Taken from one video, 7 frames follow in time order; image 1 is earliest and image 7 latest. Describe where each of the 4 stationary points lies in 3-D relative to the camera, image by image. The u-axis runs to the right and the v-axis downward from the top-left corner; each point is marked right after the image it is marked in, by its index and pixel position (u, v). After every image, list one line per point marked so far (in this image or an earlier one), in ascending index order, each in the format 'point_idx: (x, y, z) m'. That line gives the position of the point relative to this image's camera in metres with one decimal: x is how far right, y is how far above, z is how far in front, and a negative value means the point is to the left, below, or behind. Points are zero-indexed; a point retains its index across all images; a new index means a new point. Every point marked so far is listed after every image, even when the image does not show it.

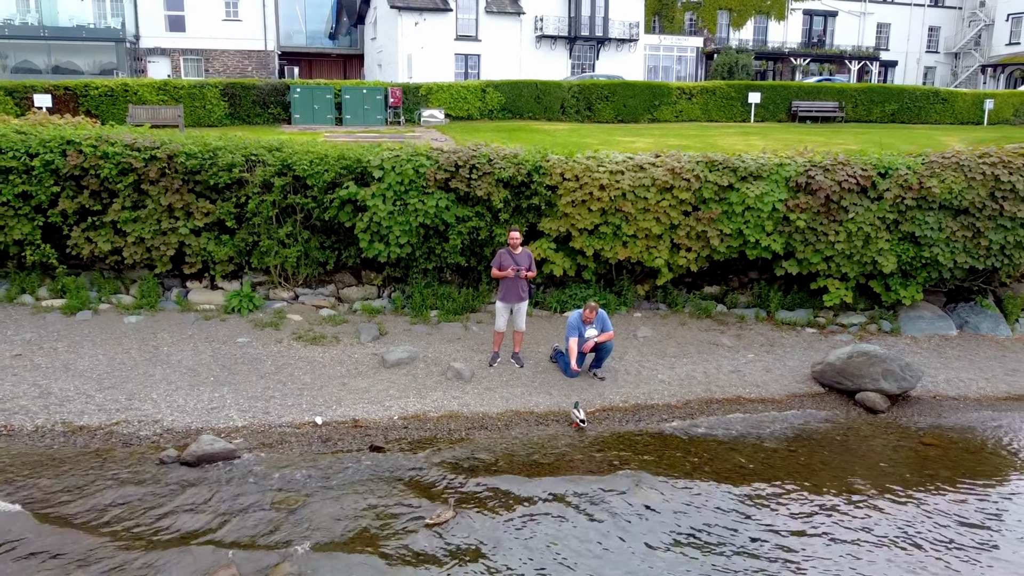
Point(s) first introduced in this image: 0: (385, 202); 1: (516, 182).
0: (-1.6, +1.1, +10.2) m
1: (0.0, +1.3, +10.4) m
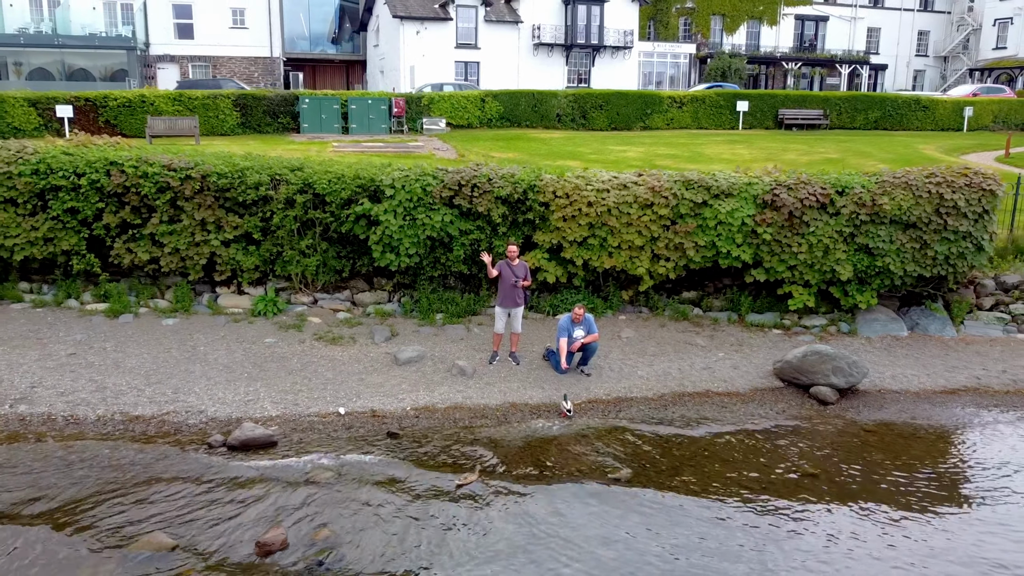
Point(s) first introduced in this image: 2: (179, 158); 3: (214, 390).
0: (-1.6, +1.0, +11.4) m
1: (0.0, +1.2, +11.6) m
2: (-4.8, +1.9, +11.9) m
3: (-3.4, -1.2, +9.4) m
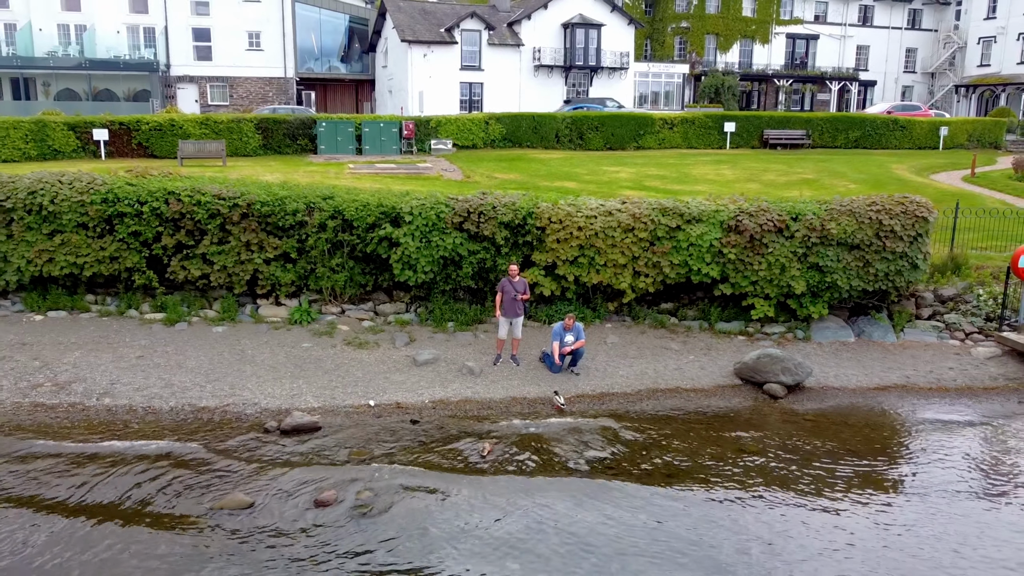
0: (-1.6, +0.8, +13.2) m
1: (0.0, +1.0, +13.4) m
2: (-4.8, +1.7, +13.7) m
3: (-3.4, -1.3, +11.2) m
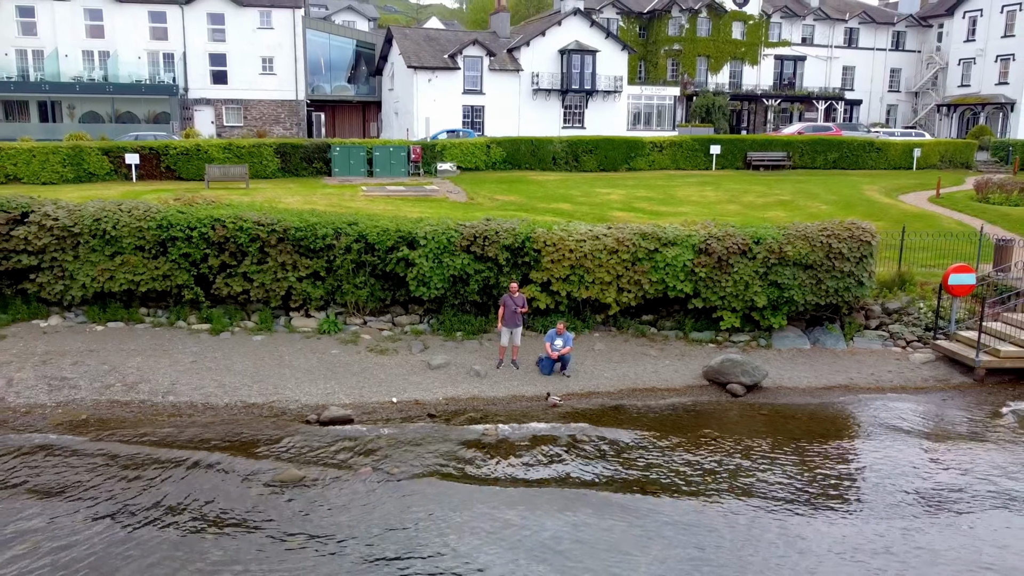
0: (-1.6, +0.5, +15.3) m
1: (0.0, +0.8, +15.4) m
2: (-4.8, +1.4, +15.8) m
3: (-3.4, -1.6, +13.2) m
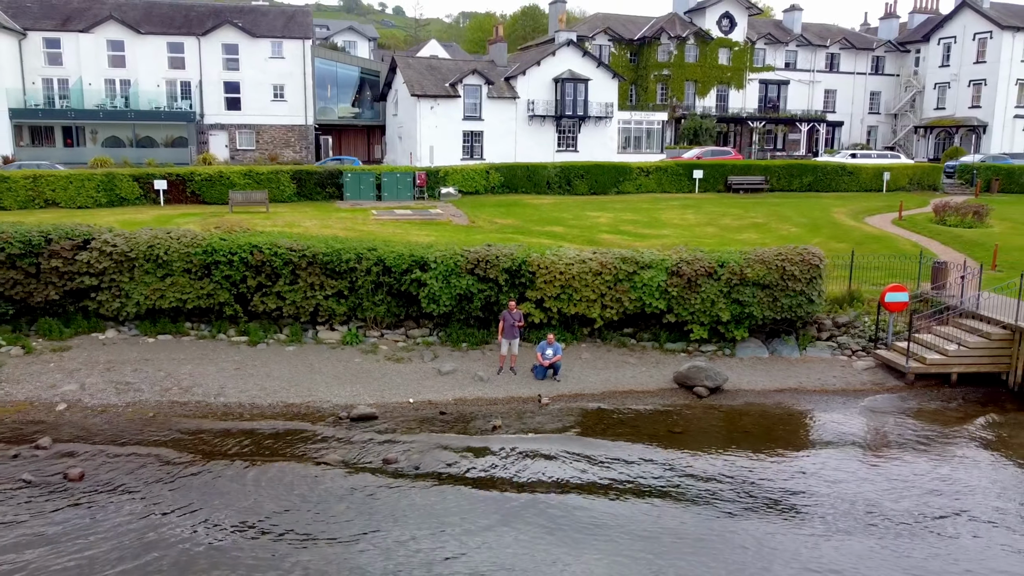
0: (-1.6, +0.2, +17.6) m
1: (0.0, +0.4, +17.8) m
2: (-4.8, +1.0, +18.1) m
3: (-3.4, -1.9, +15.5) m
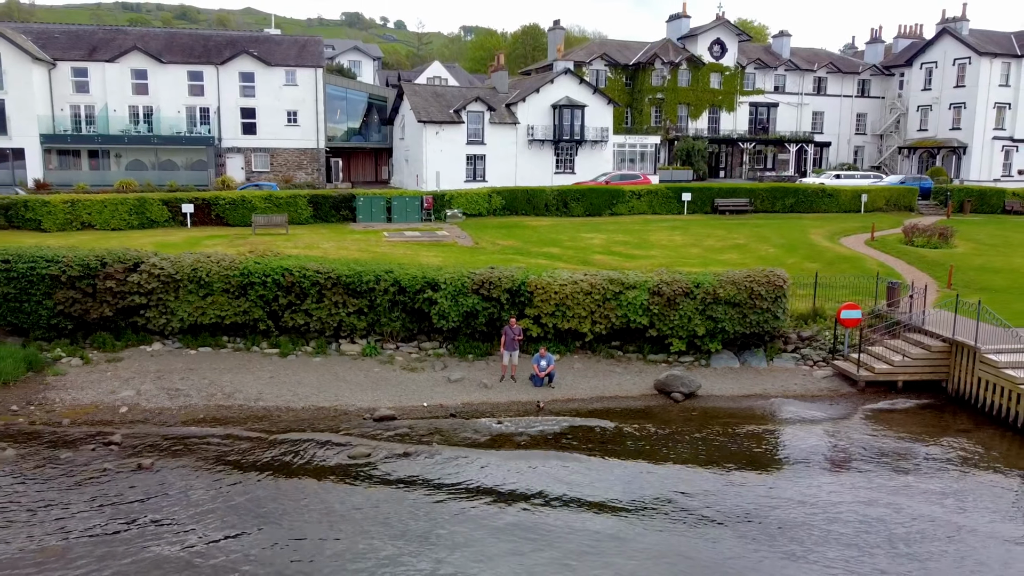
0: (-1.6, -0.3, +20.0) m
1: (0.0, 0.0, +20.2) m
2: (-4.8, +0.6, +20.5) m
3: (-3.4, -2.3, +17.8) m
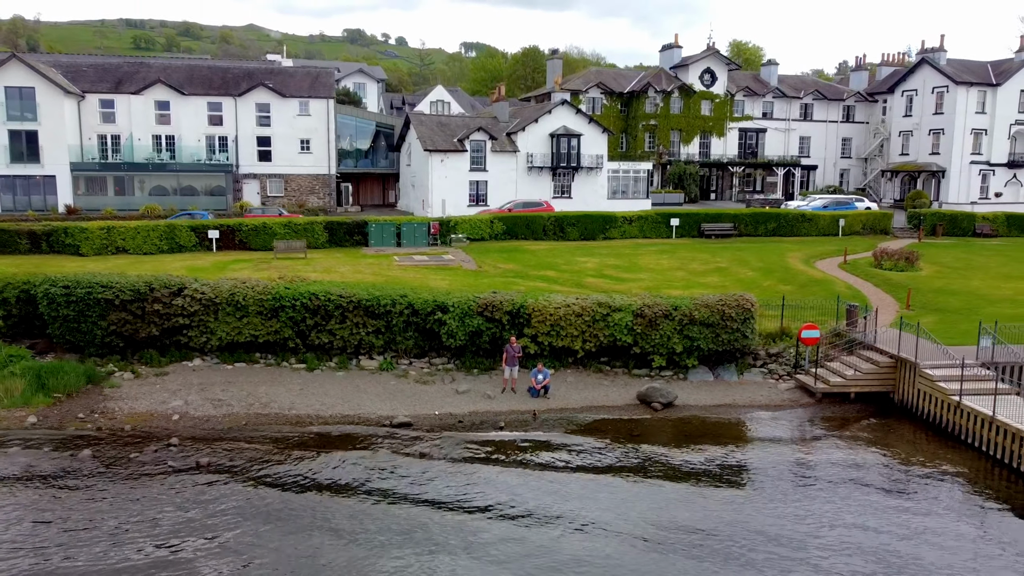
0: (-1.6, -0.9, +22.6) m
1: (0.0, -0.7, +22.8) m
2: (-4.8, -0.1, +23.2) m
3: (-3.4, -2.9, +20.4) m
